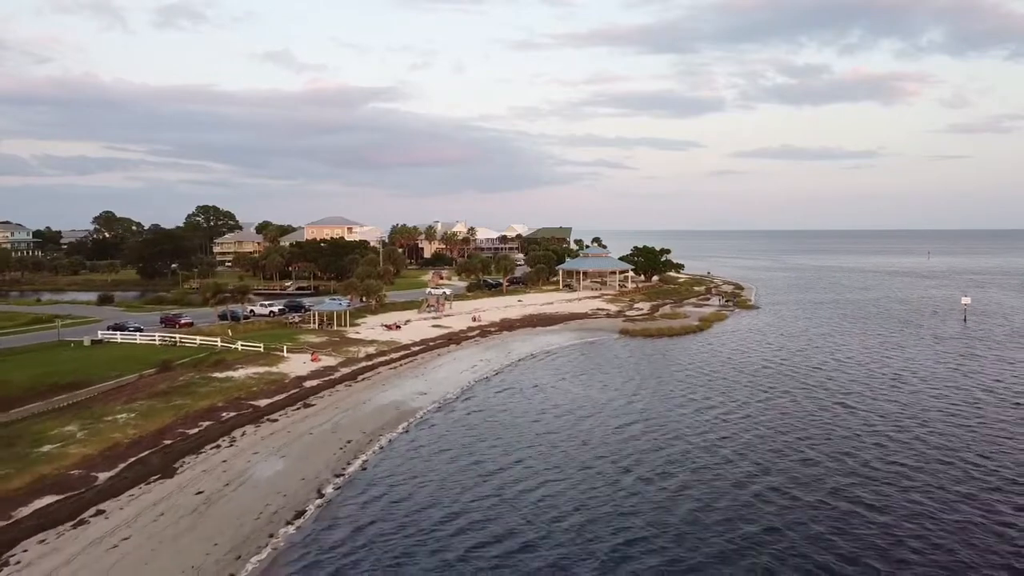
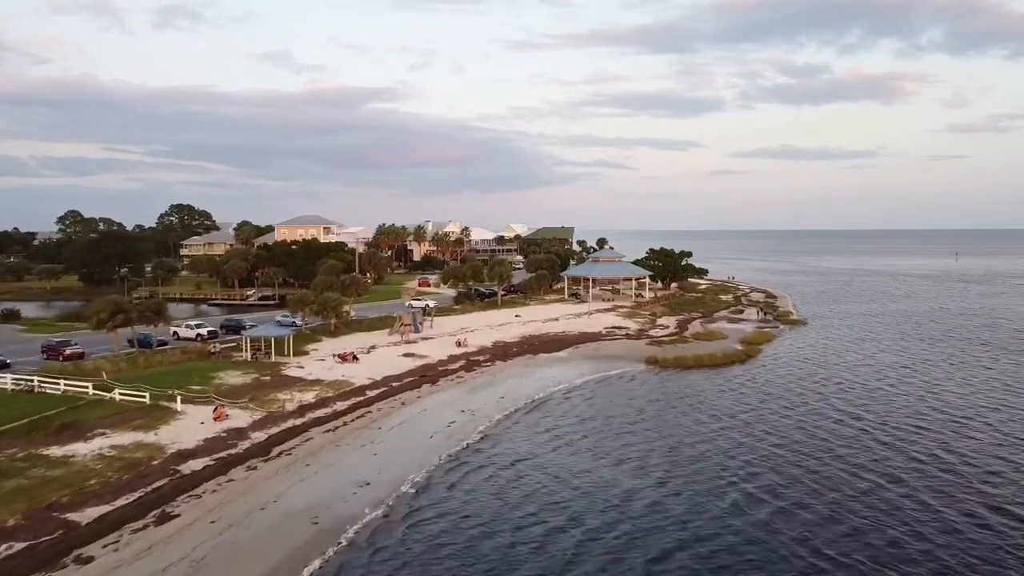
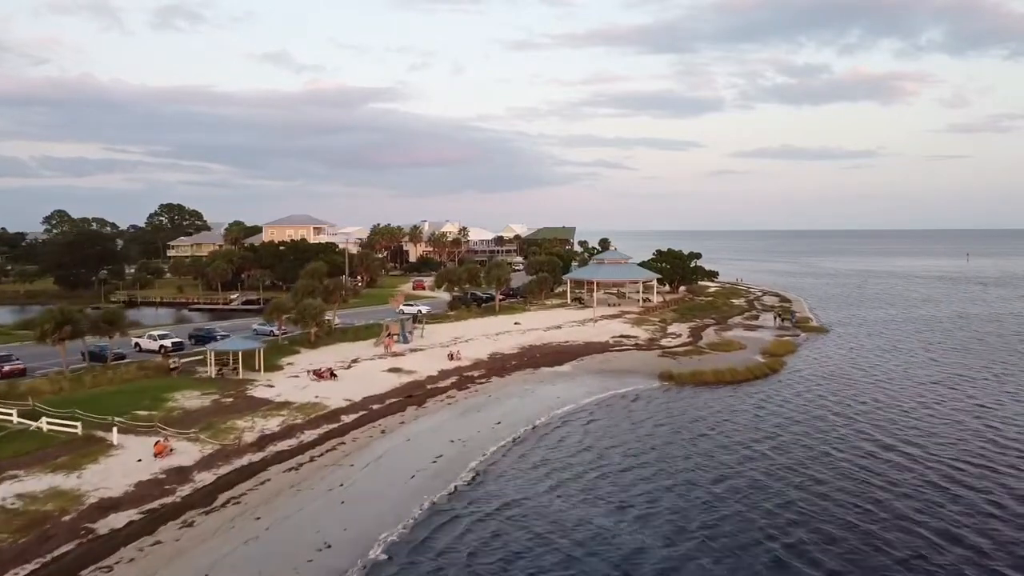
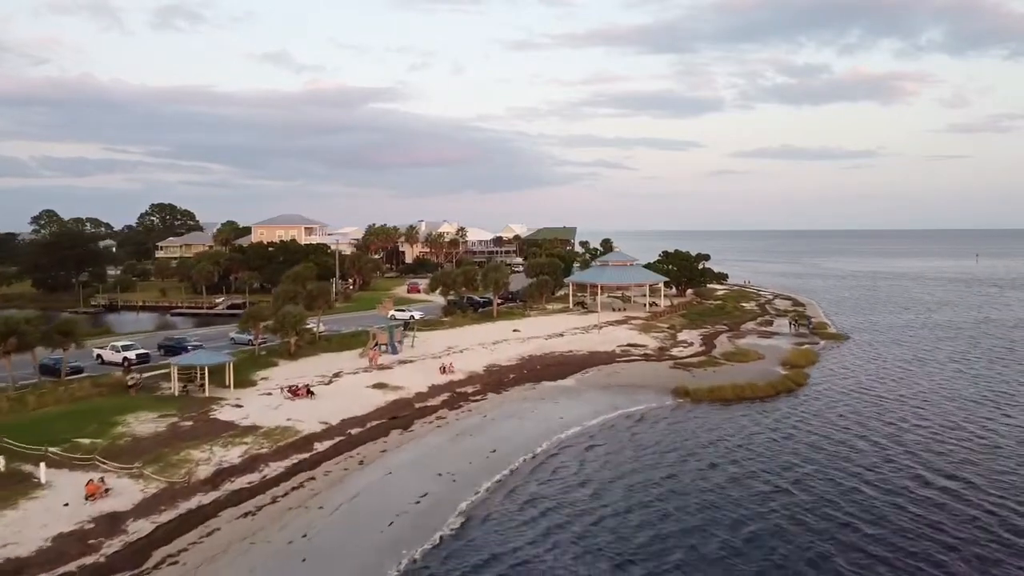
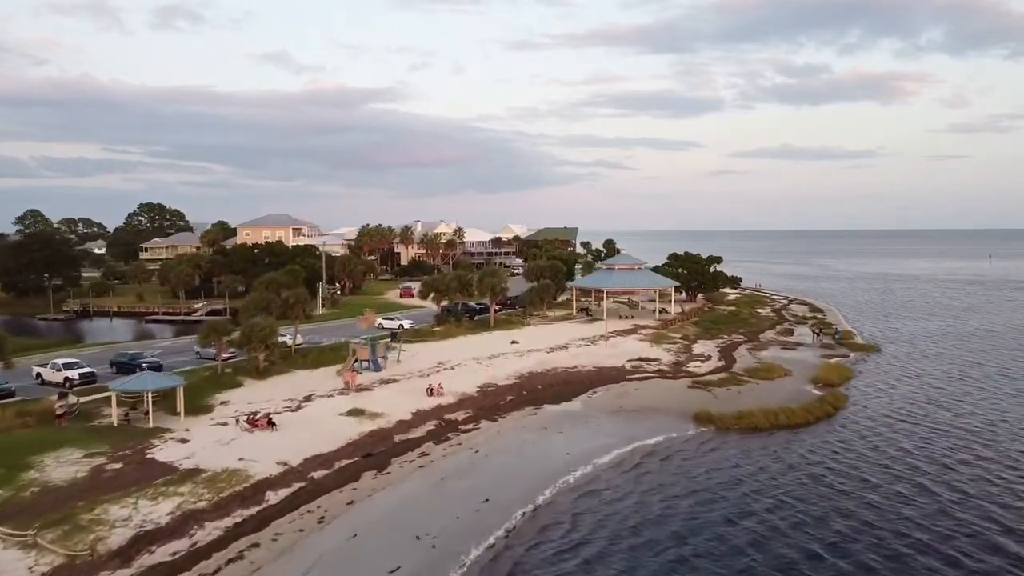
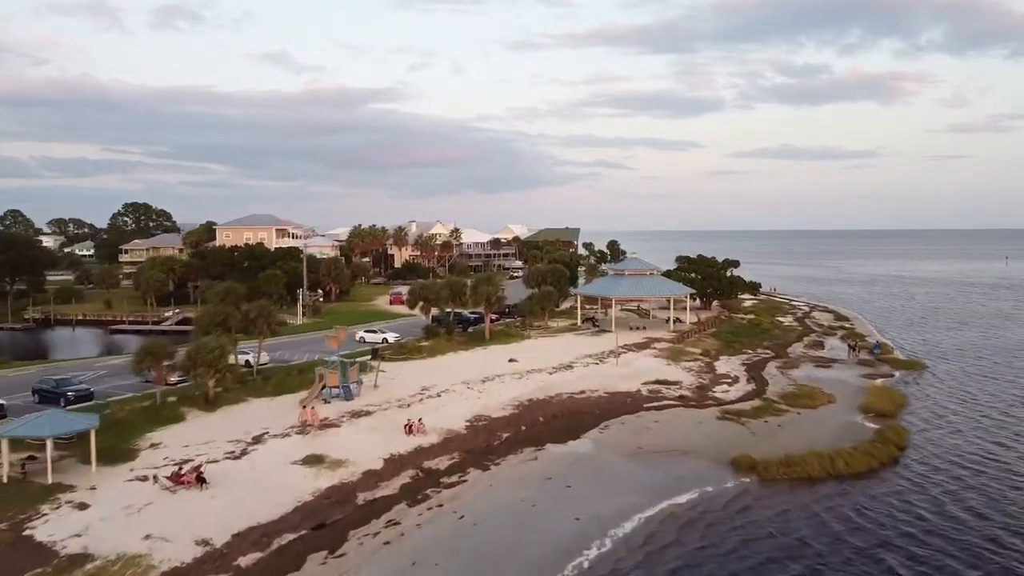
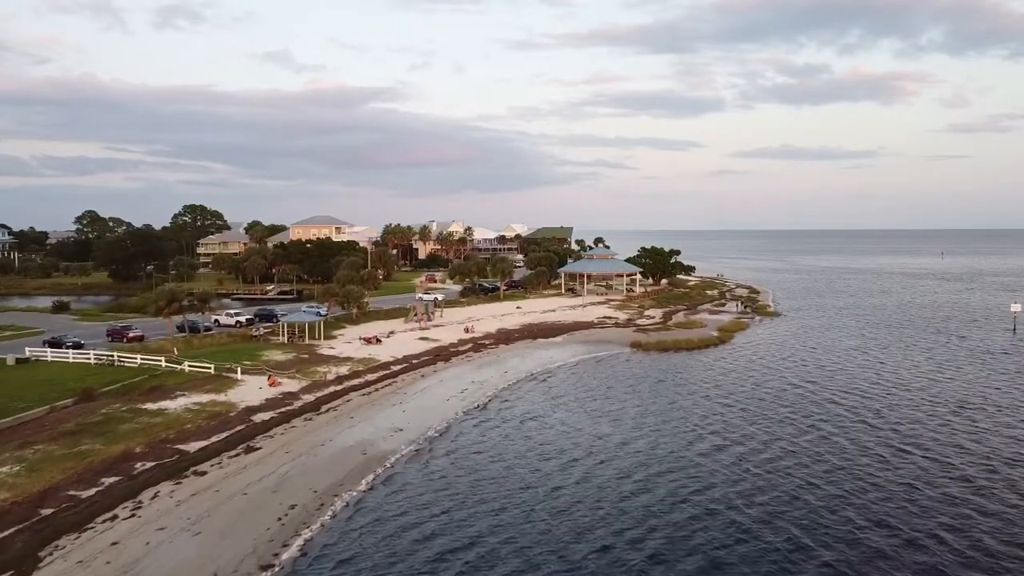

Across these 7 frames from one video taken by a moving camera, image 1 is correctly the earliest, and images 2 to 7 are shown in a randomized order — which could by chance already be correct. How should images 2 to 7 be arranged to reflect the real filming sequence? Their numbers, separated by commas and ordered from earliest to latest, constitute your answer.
7, 2, 3, 4, 5, 6
